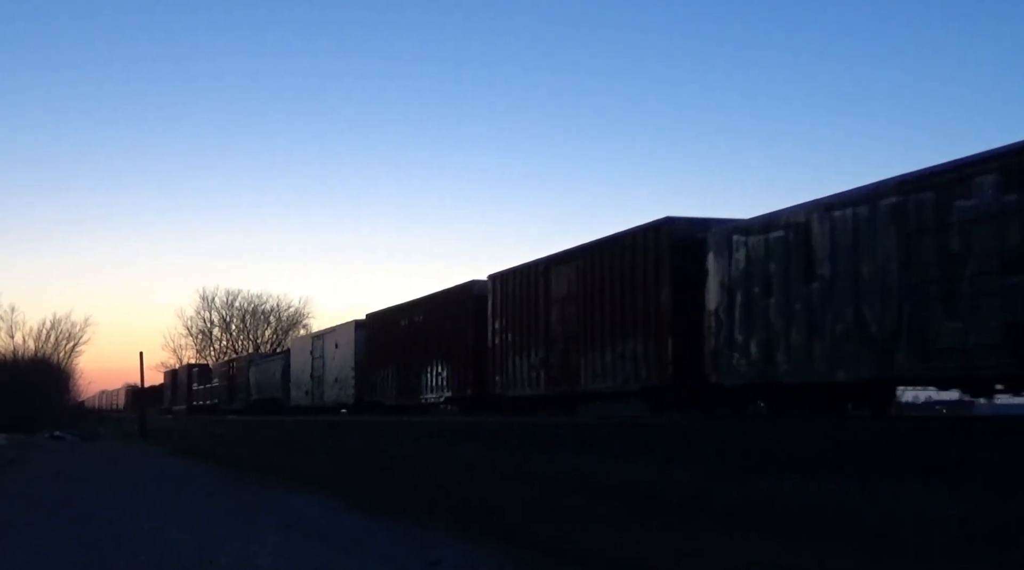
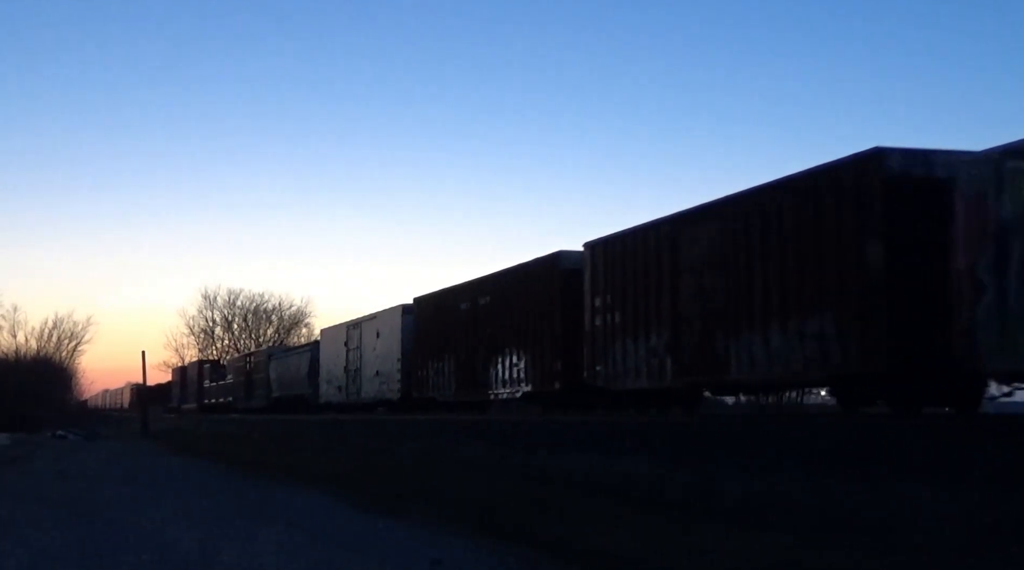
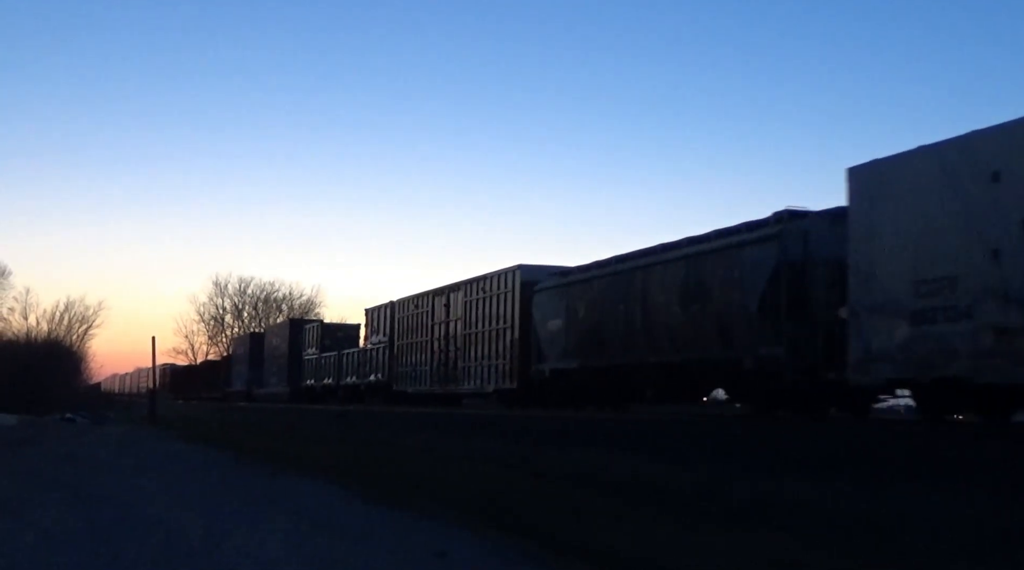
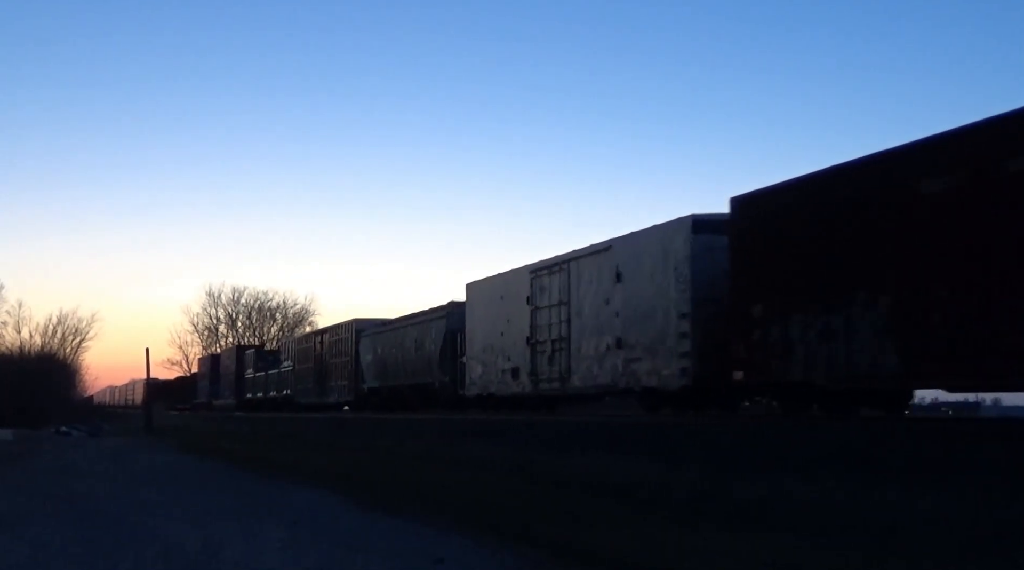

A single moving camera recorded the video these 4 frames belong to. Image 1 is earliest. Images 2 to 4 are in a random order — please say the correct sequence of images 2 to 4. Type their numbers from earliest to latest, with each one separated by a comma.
2, 4, 3
